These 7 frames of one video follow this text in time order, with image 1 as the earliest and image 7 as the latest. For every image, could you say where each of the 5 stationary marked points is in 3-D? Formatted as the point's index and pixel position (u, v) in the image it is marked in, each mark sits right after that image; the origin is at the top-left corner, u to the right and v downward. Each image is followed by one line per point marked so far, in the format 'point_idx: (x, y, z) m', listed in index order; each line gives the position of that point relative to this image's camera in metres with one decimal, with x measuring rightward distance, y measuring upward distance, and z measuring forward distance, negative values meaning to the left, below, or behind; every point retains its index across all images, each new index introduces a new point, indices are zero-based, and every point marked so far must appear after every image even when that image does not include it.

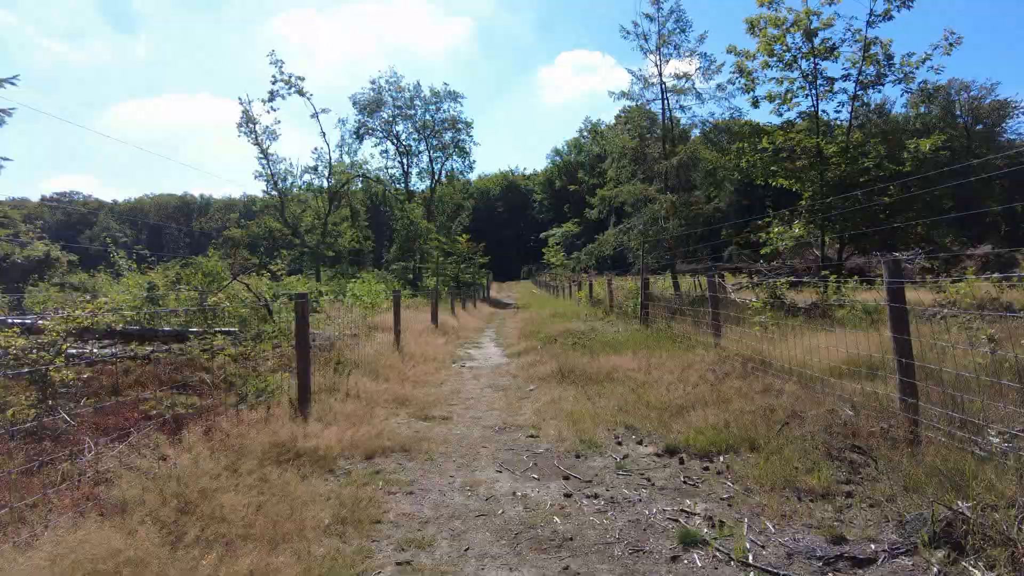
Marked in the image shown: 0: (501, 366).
0: (-0.2, -1.1, +8.8) m
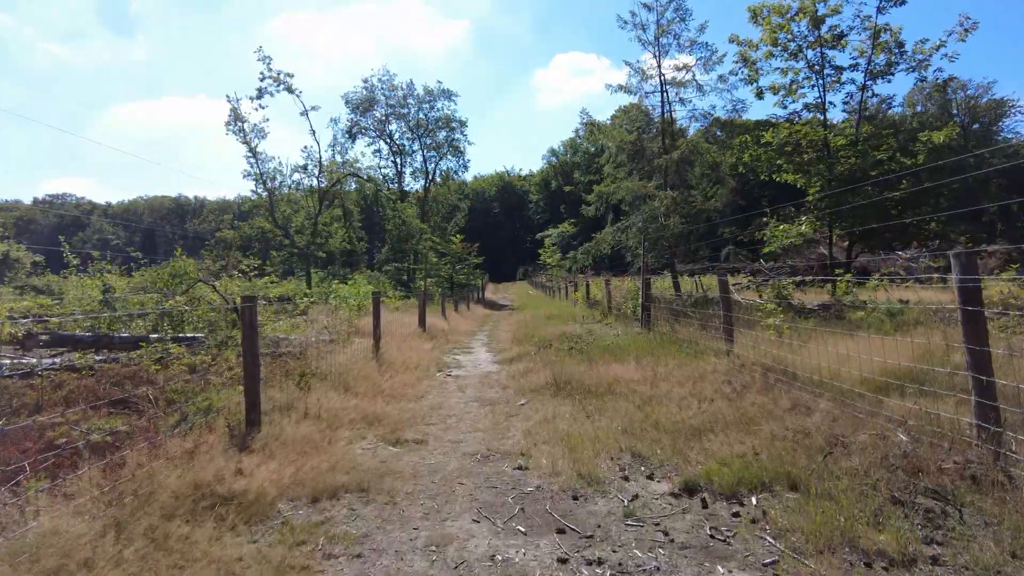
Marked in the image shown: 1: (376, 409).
0: (-0.3, -1.1, +8.0) m
1: (-1.1, -1.0, +5.5) m
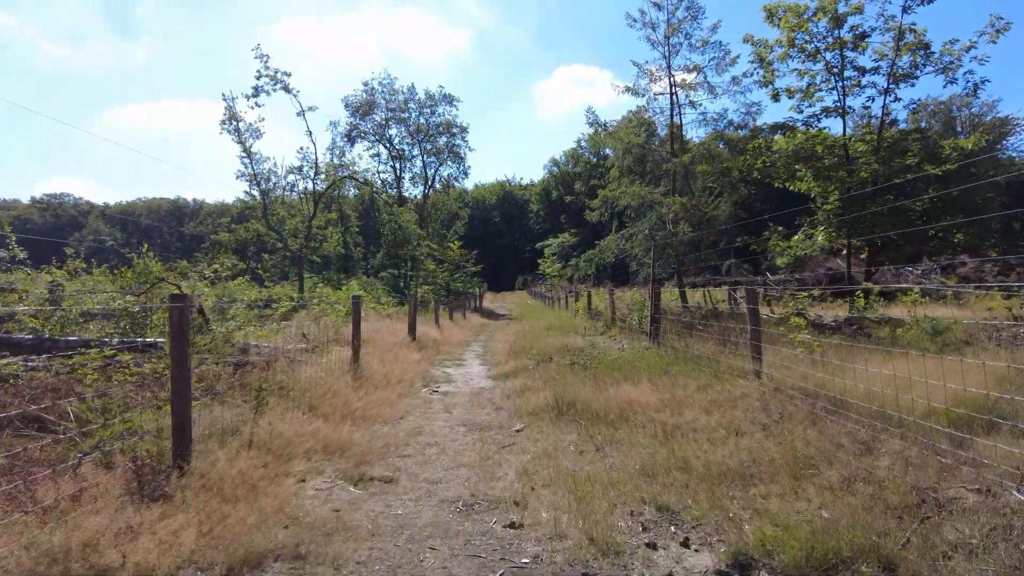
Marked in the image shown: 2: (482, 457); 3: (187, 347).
0: (-0.3, -1.1, +7.1) m
1: (-1.2, -1.0, +4.6) m
2: (-0.2, -1.1, +4.2) m
3: (-1.9, -0.3, +3.8) m
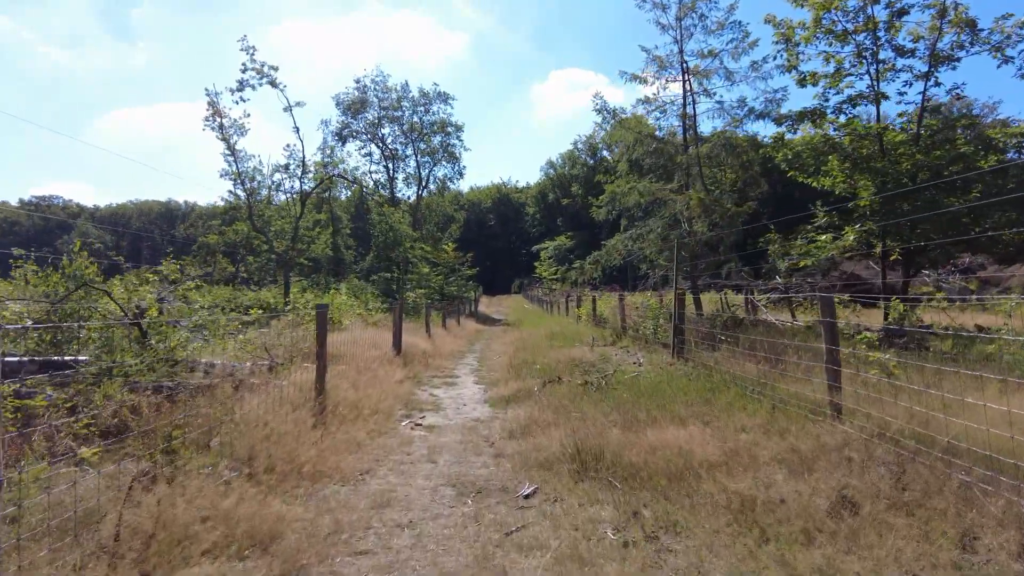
0: (-0.3, -1.2, +5.6) m
1: (-1.2, -1.1, +3.1) m
2: (-0.1, -1.1, +2.8) m
3: (-1.8, -0.4, +2.3) m
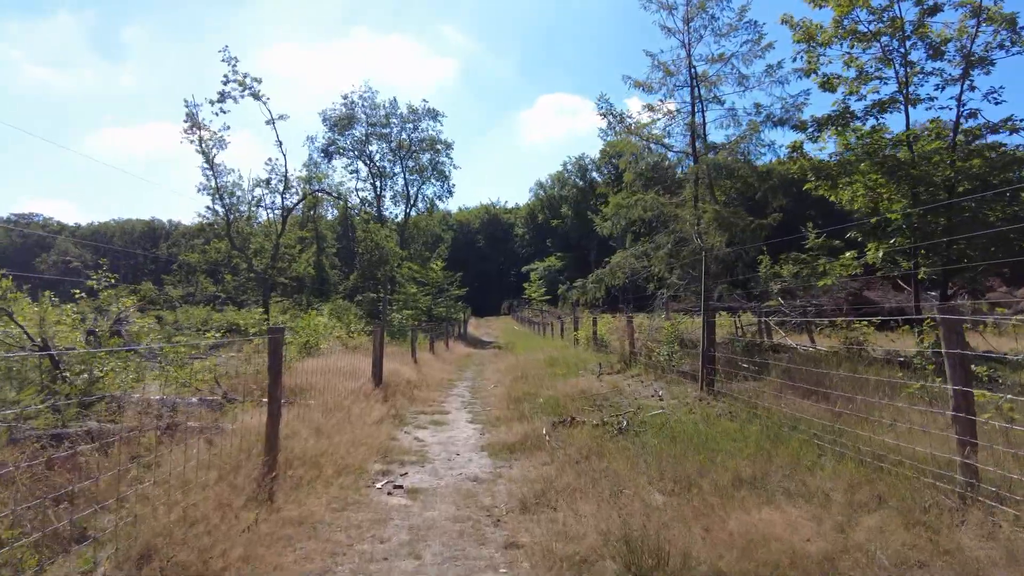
0: (-0.2, -1.3, +4.3) m
1: (-1.0, -1.1, +1.8) m
2: (0.0, -1.2, +1.4) m
3: (-1.7, -0.4, +1.0) m
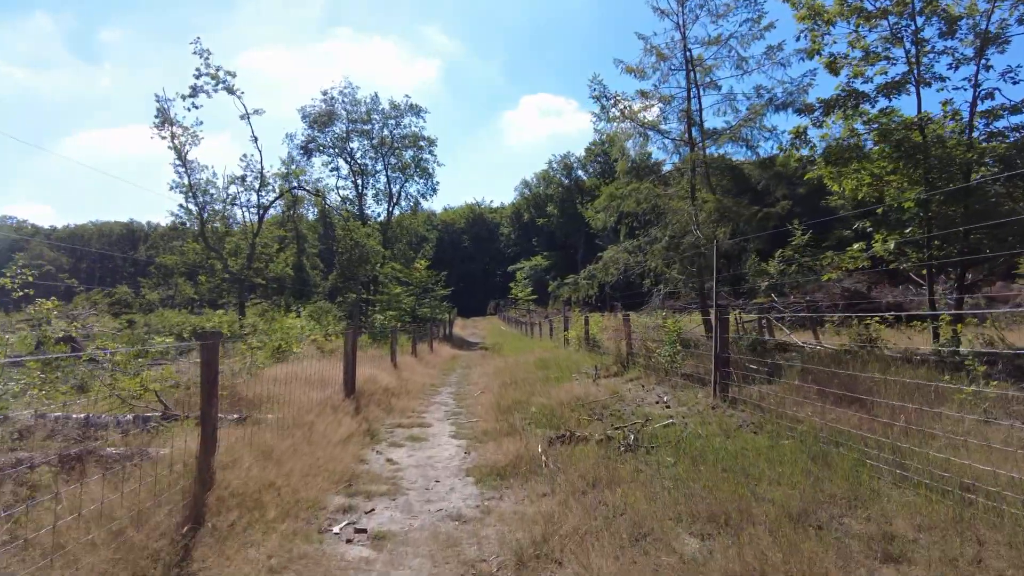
0: (-0.3, -1.3, +3.4) m
1: (-1.0, -1.1, +0.9) m
2: (0.0, -1.1, +0.5) m
3: (-1.7, -0.4, 0.0) m
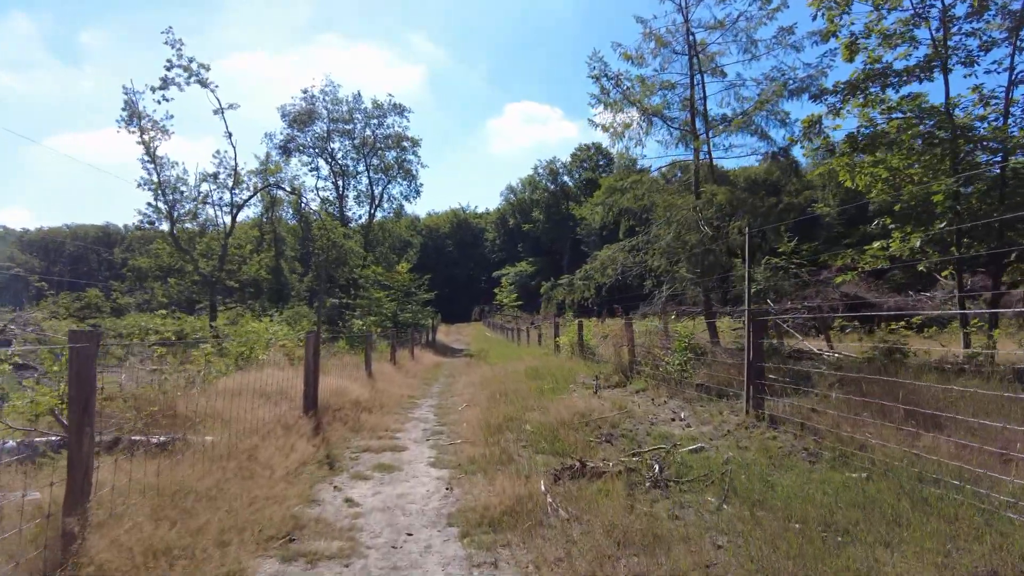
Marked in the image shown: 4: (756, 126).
0: (-0.3, -1.2, +2.2) m
1: (-1.0, -1.0, -0.3) m
2: (+0.1, -1.0, -0.6) m
3: (-1.6, -0.3, -1.1) m
4: (+4.2, +2.8, +11.1) m
